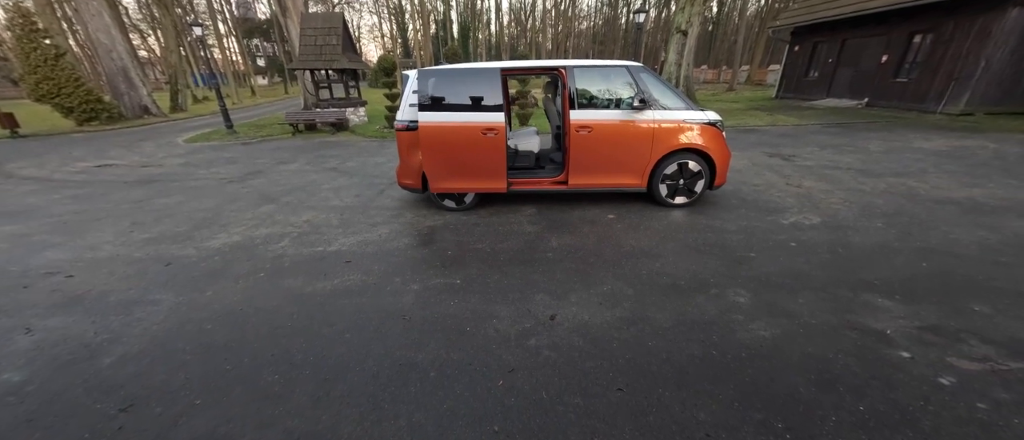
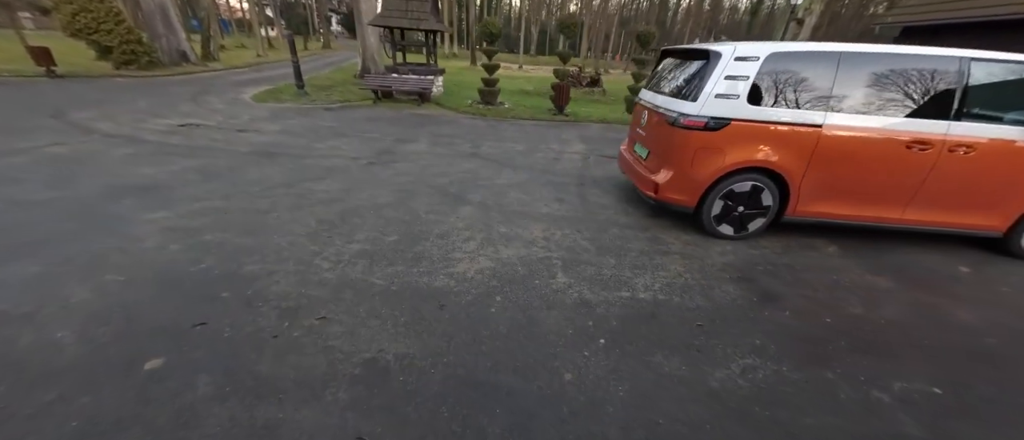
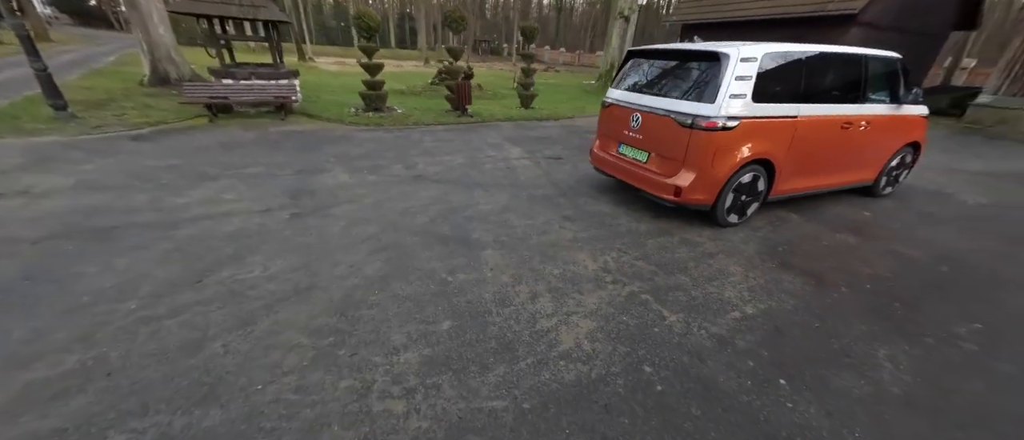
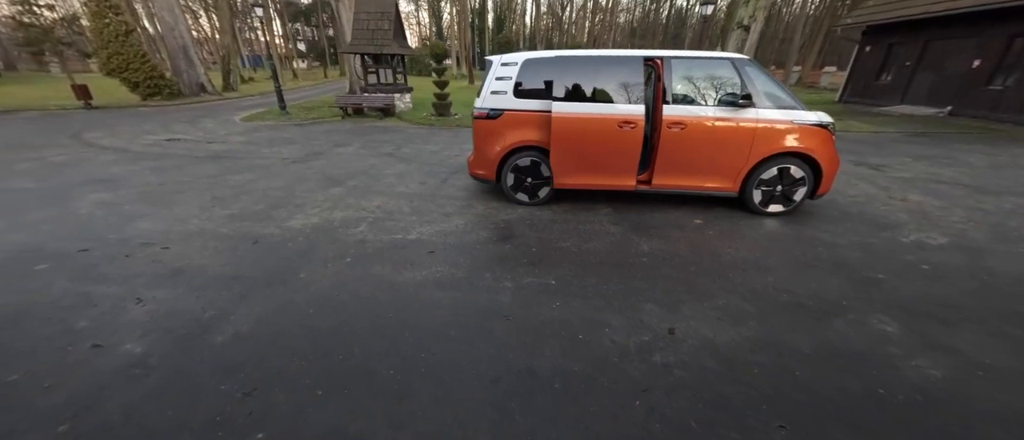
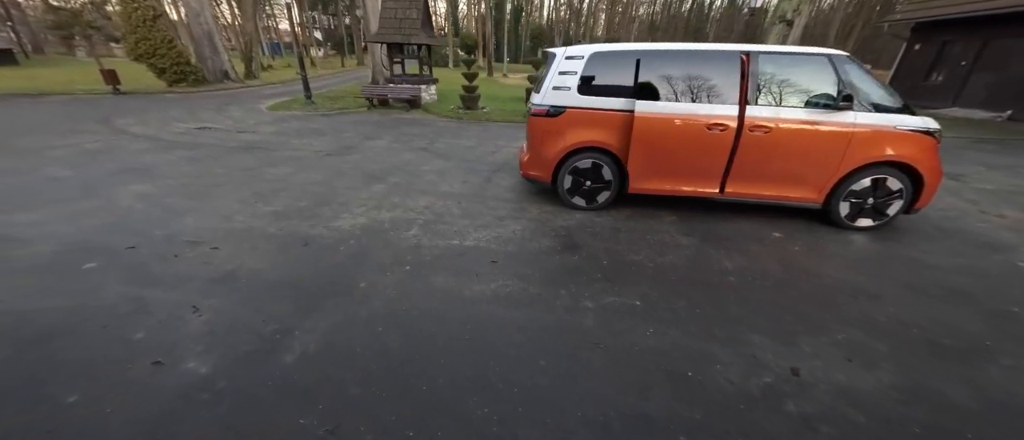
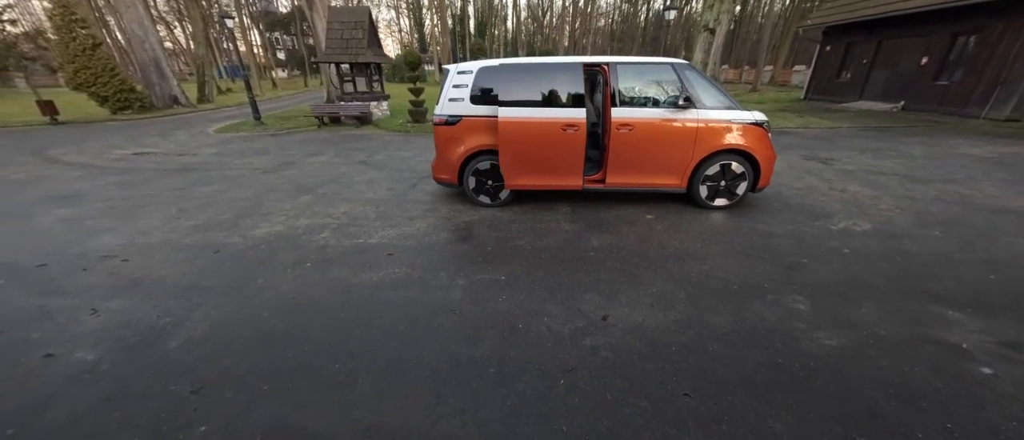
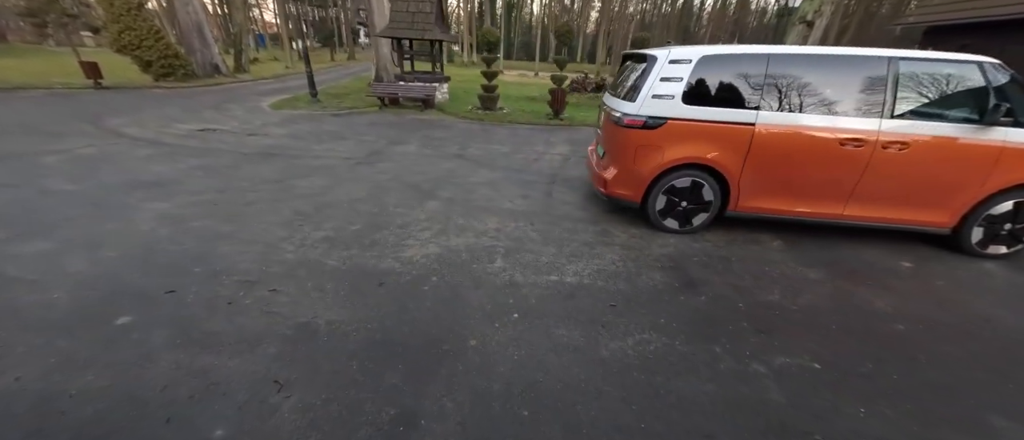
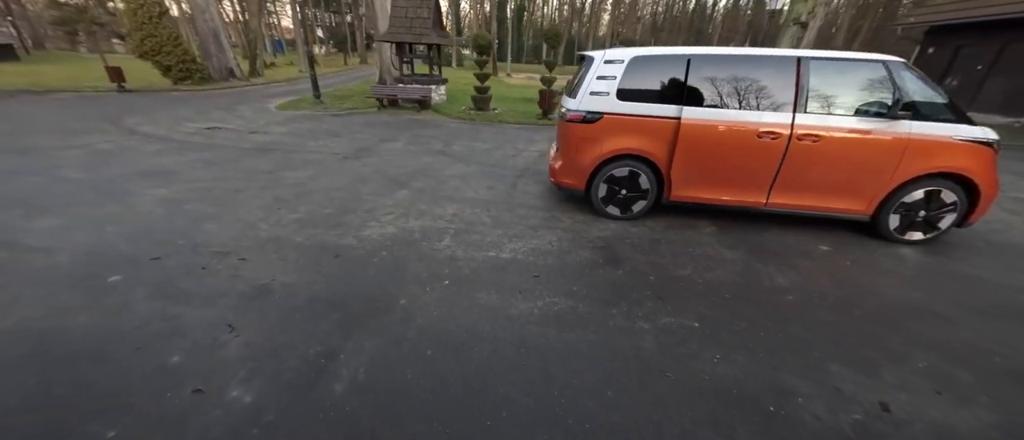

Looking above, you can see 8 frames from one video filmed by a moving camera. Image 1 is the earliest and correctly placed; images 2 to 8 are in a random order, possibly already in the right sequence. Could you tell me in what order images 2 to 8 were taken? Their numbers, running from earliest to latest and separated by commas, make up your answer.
6, 4, 5, 8, 7, 2, 3
